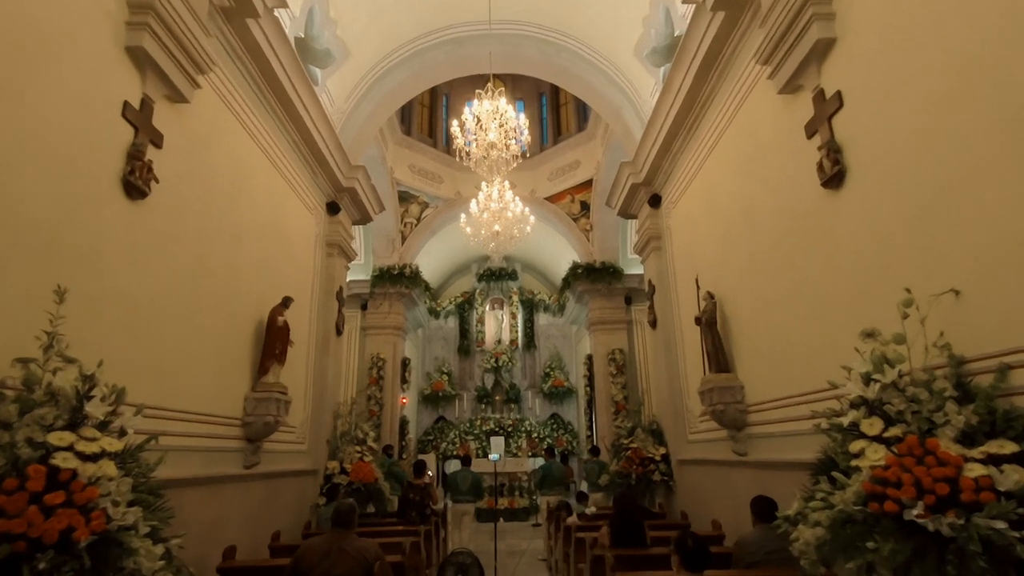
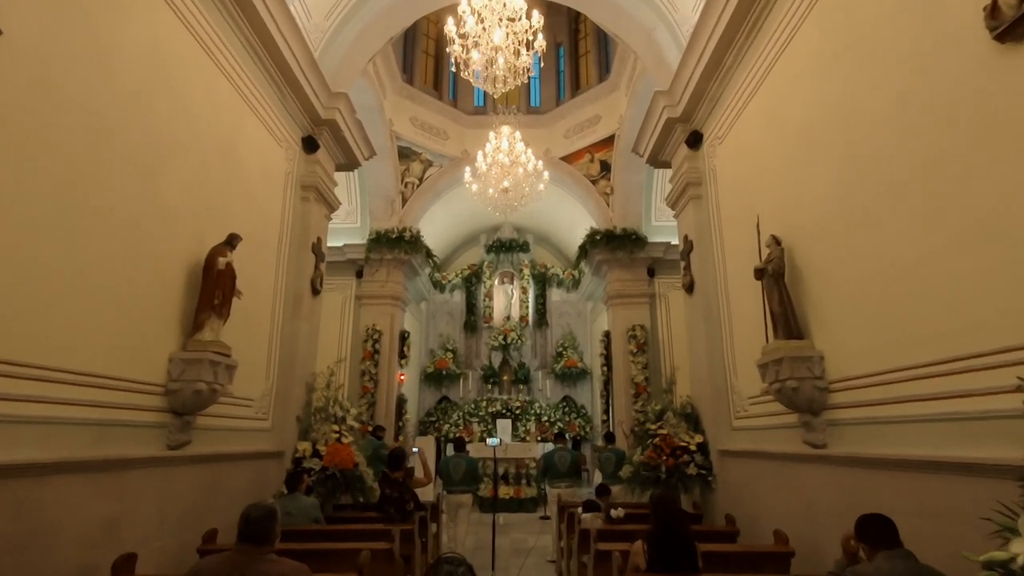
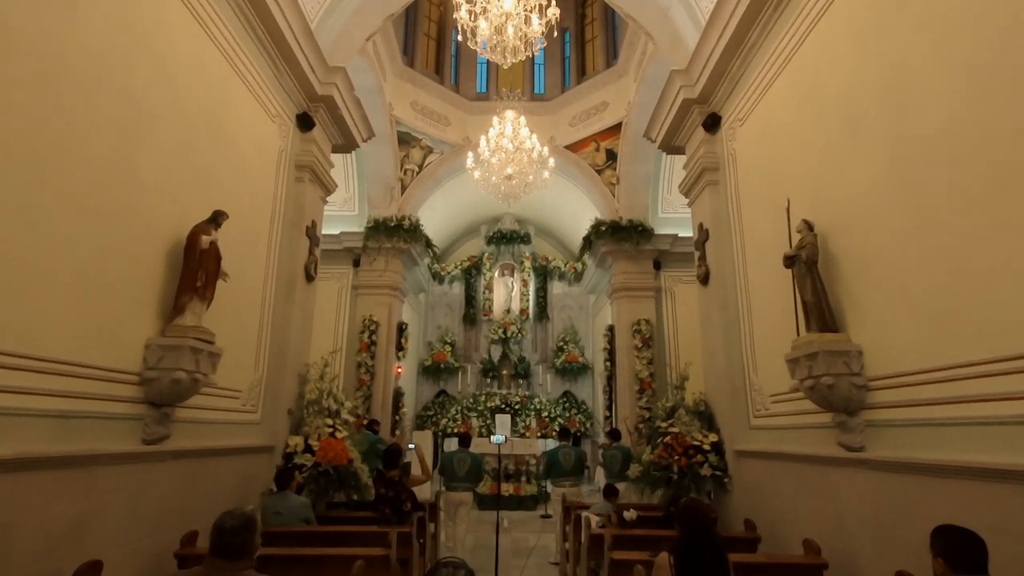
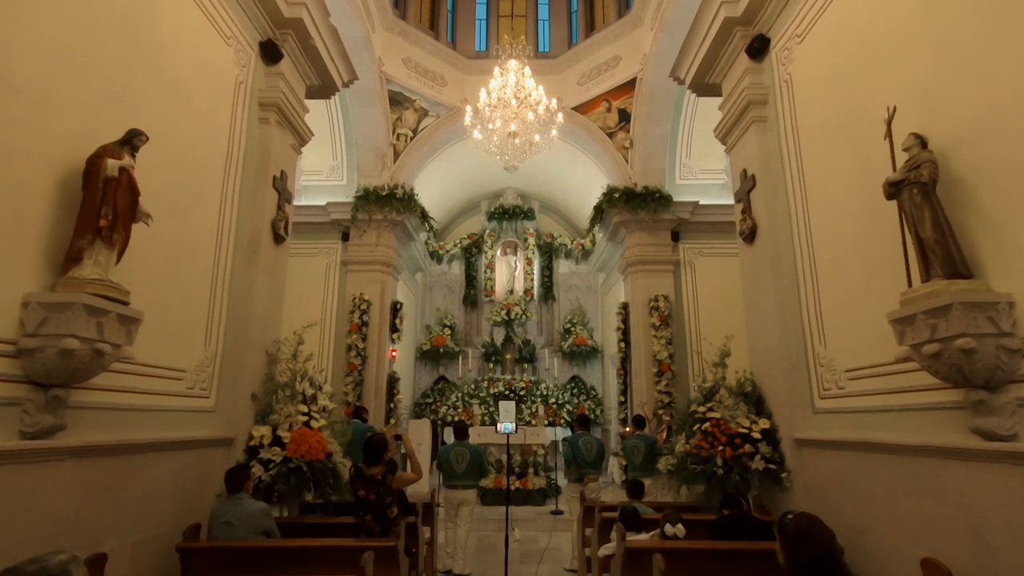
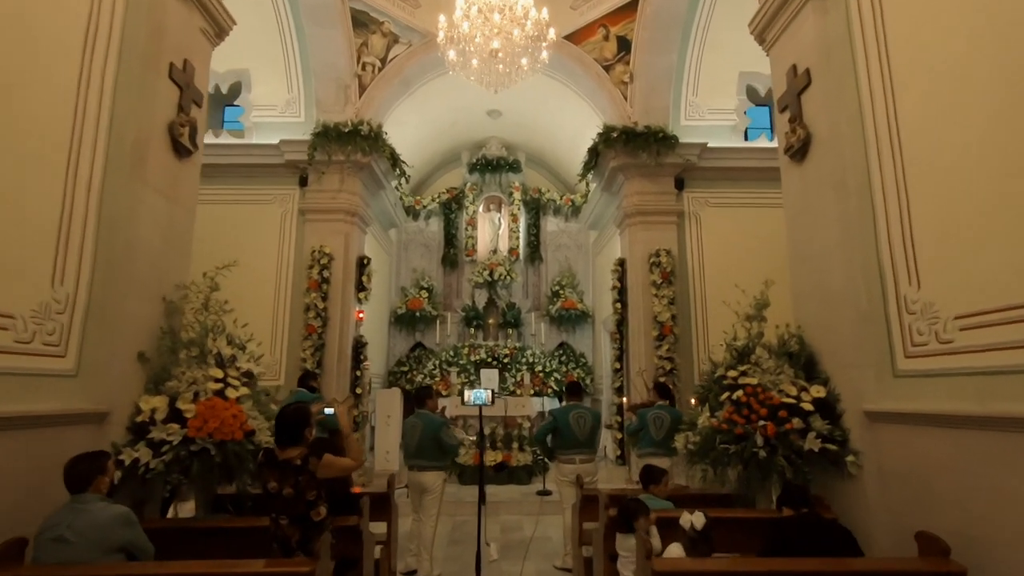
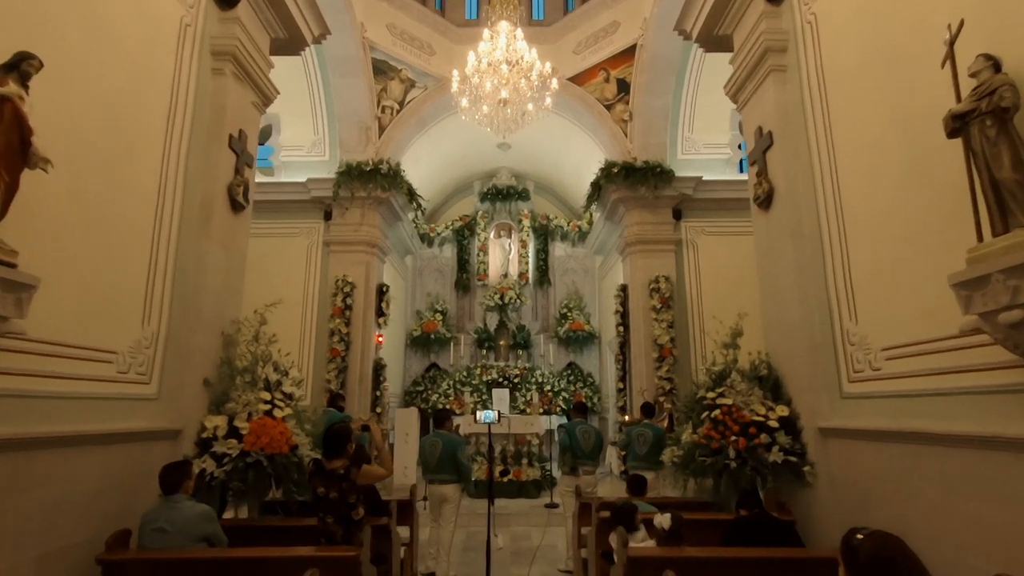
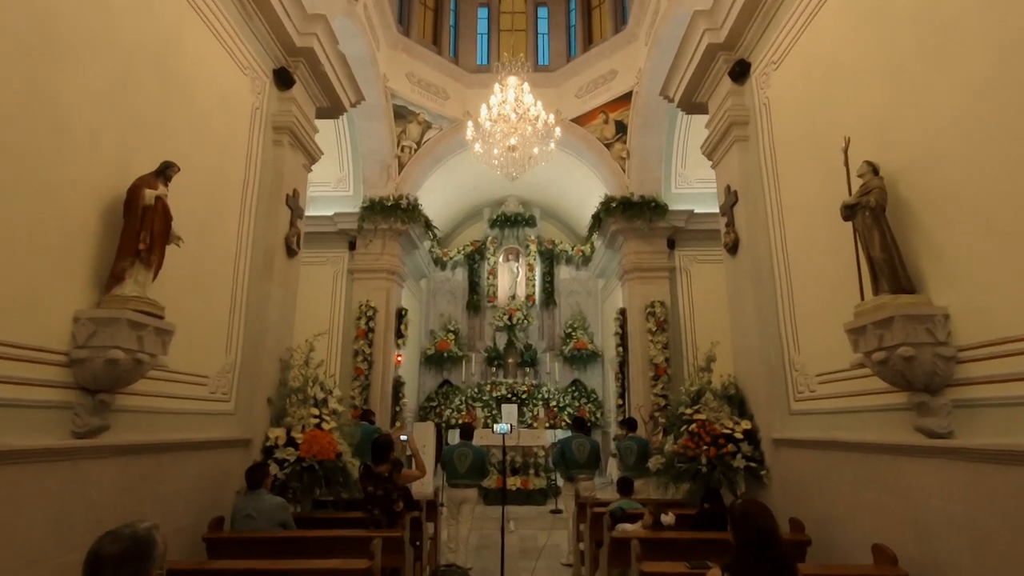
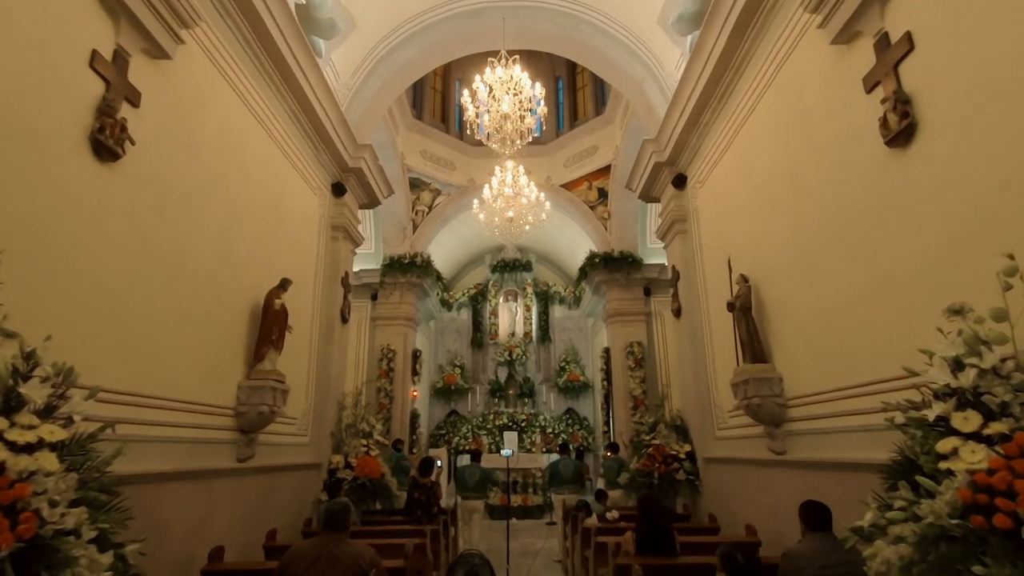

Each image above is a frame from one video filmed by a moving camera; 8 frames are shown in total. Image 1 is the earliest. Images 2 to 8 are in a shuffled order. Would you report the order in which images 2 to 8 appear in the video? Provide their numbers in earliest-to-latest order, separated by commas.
8, 2, 3, 7, 4, 6, 5
